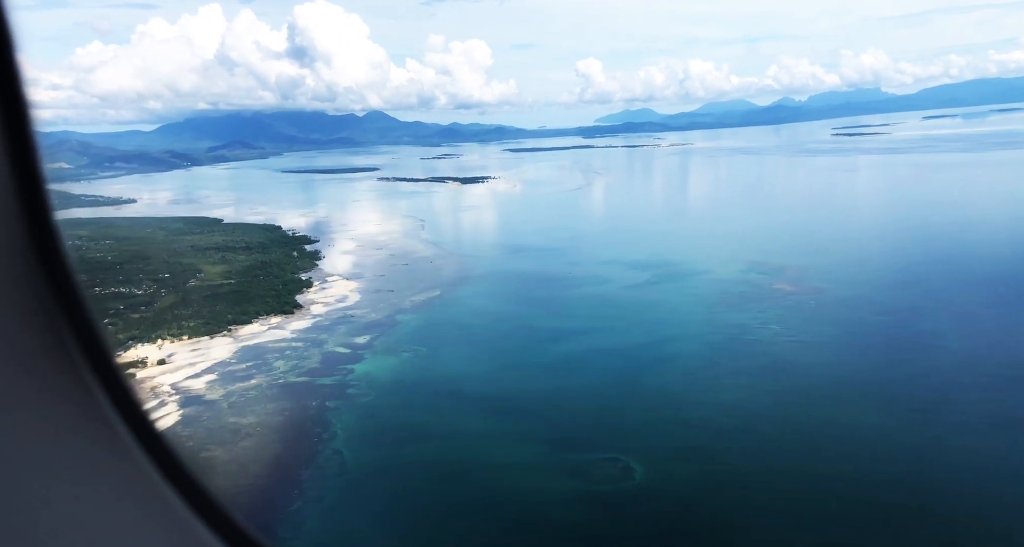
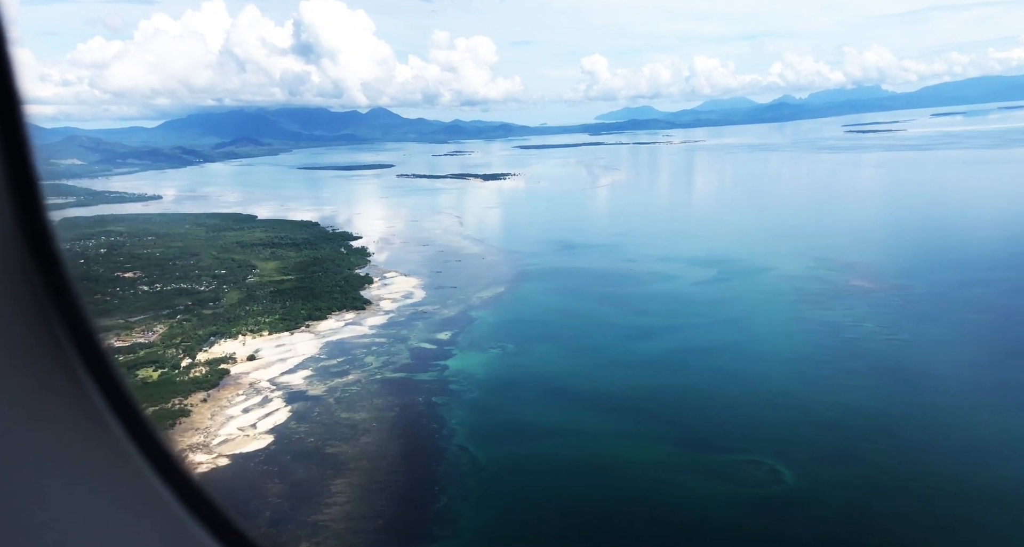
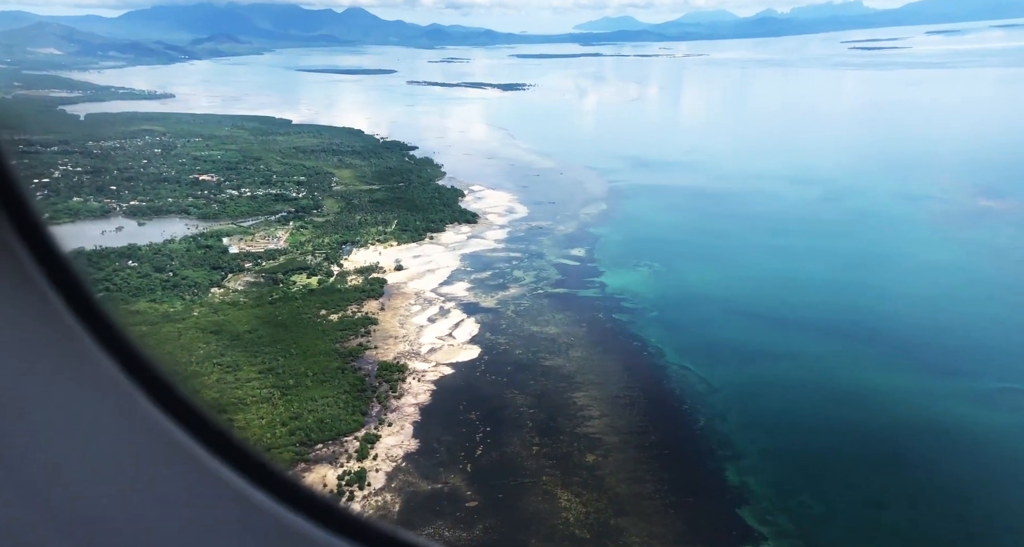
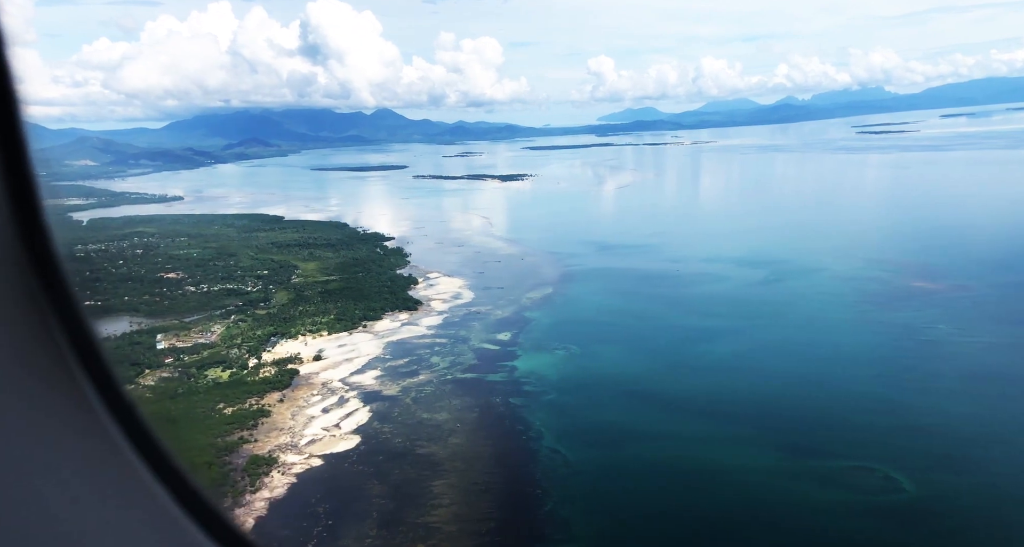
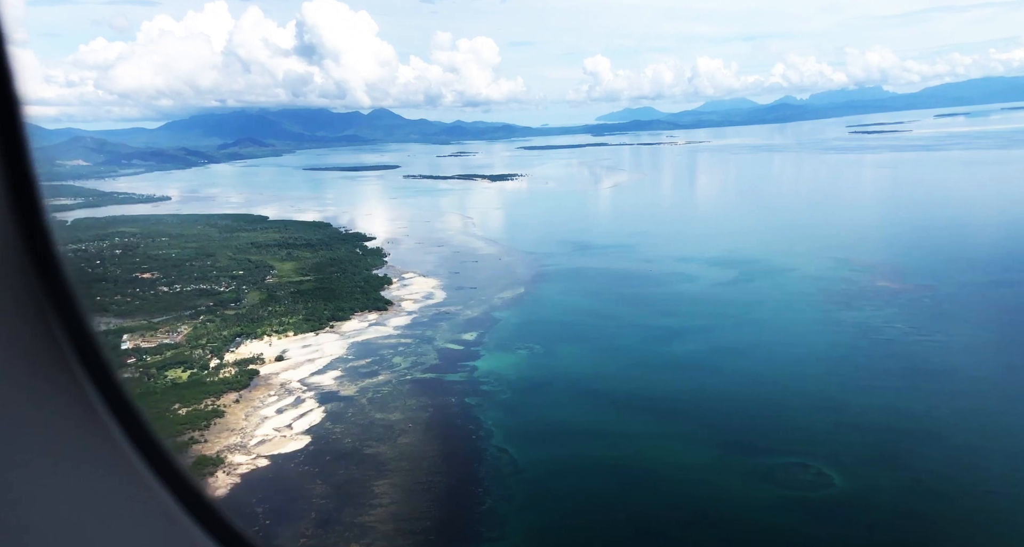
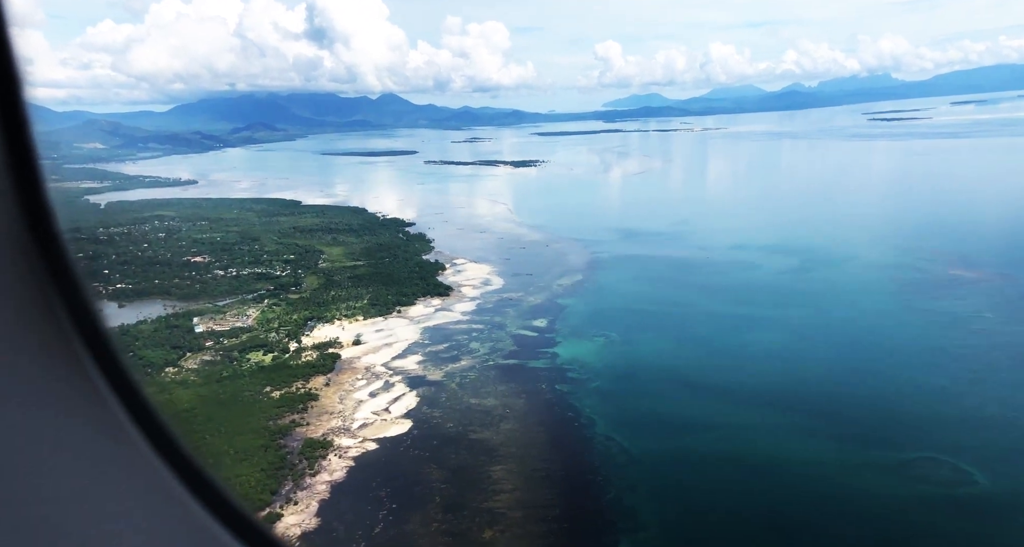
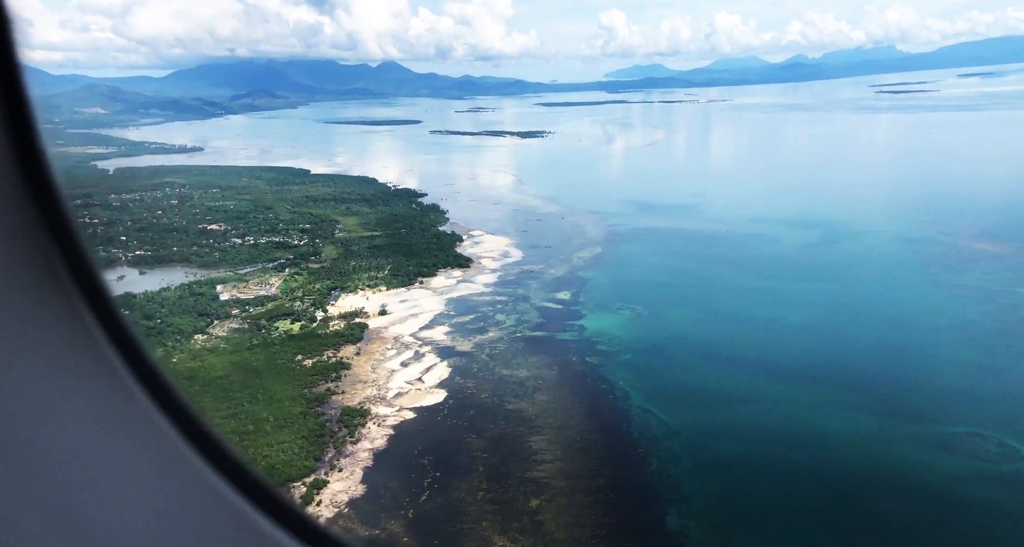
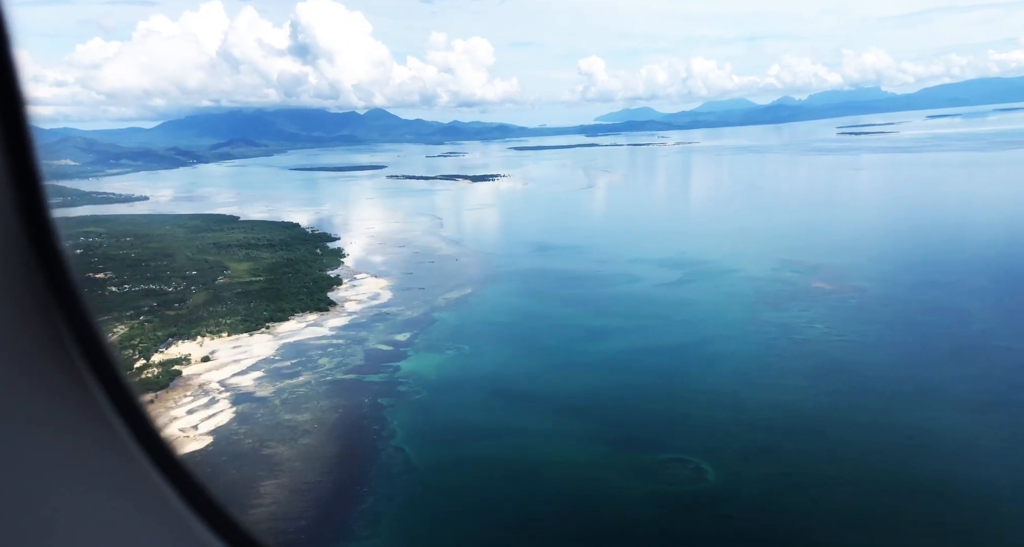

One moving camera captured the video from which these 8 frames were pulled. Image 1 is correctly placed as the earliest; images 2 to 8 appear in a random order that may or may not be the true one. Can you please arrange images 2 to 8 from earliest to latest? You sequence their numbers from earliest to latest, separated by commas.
8, 2, 5, 4, 6, 7, 3
